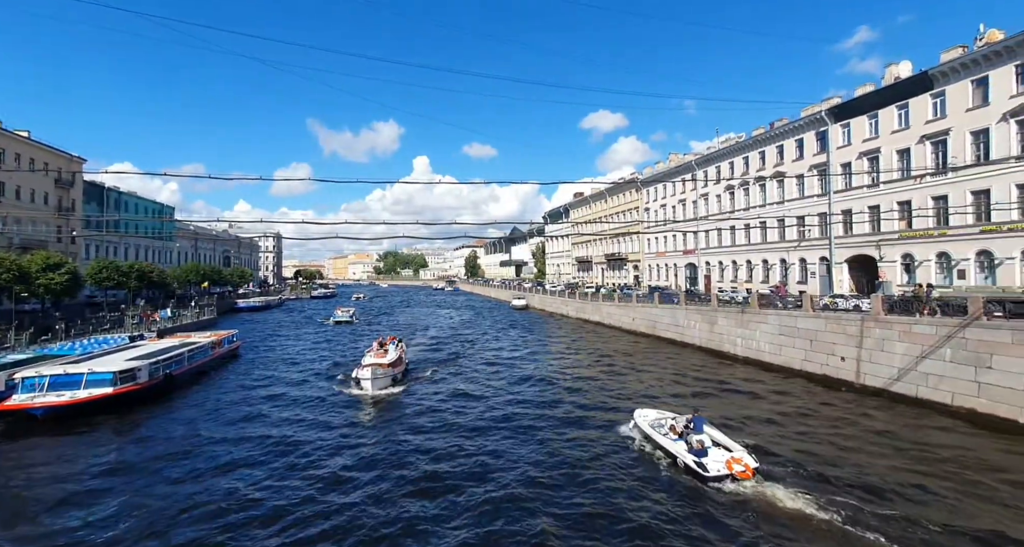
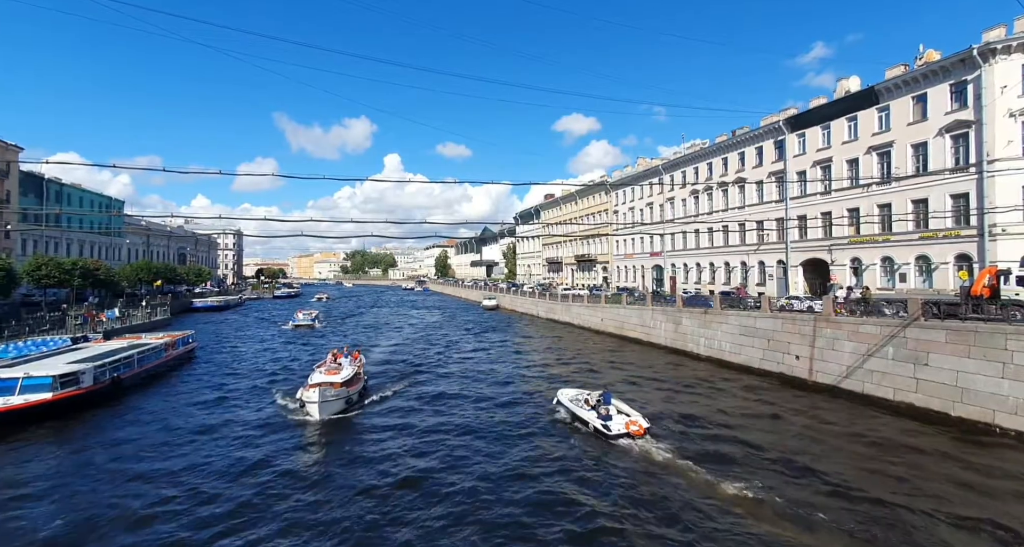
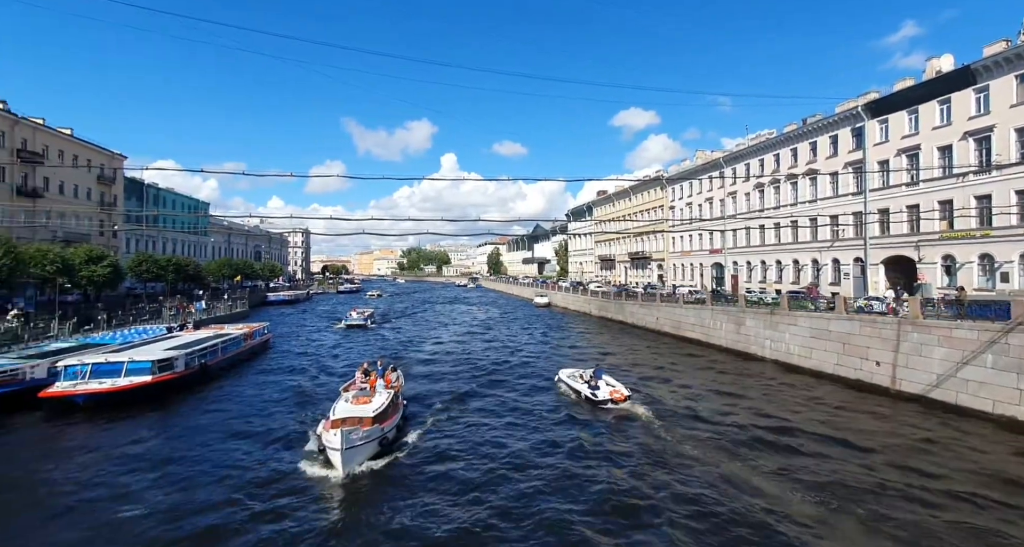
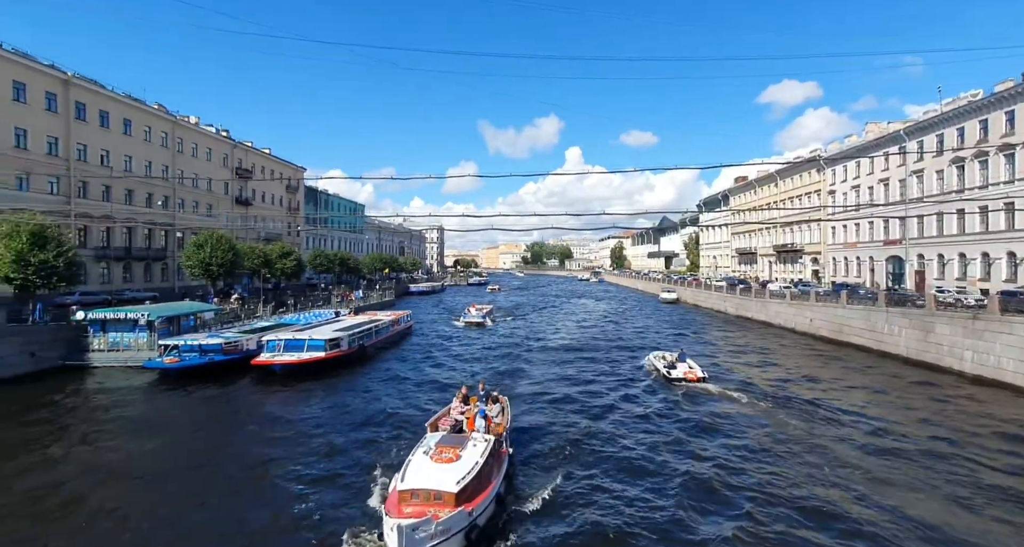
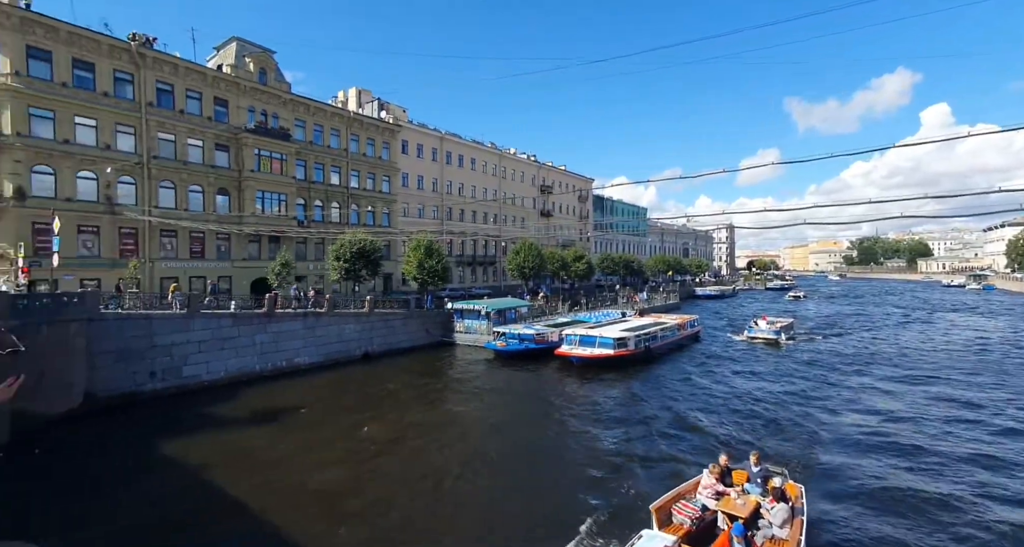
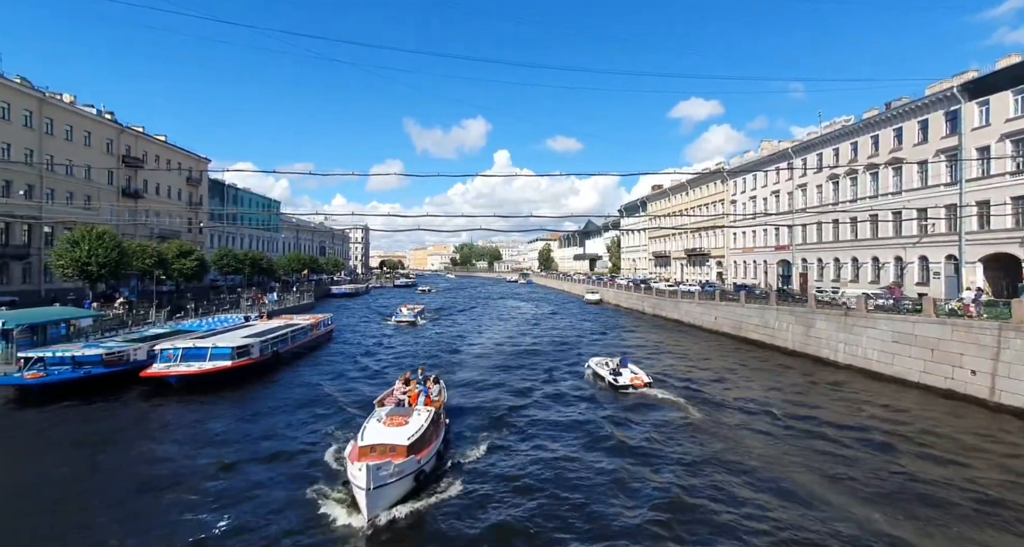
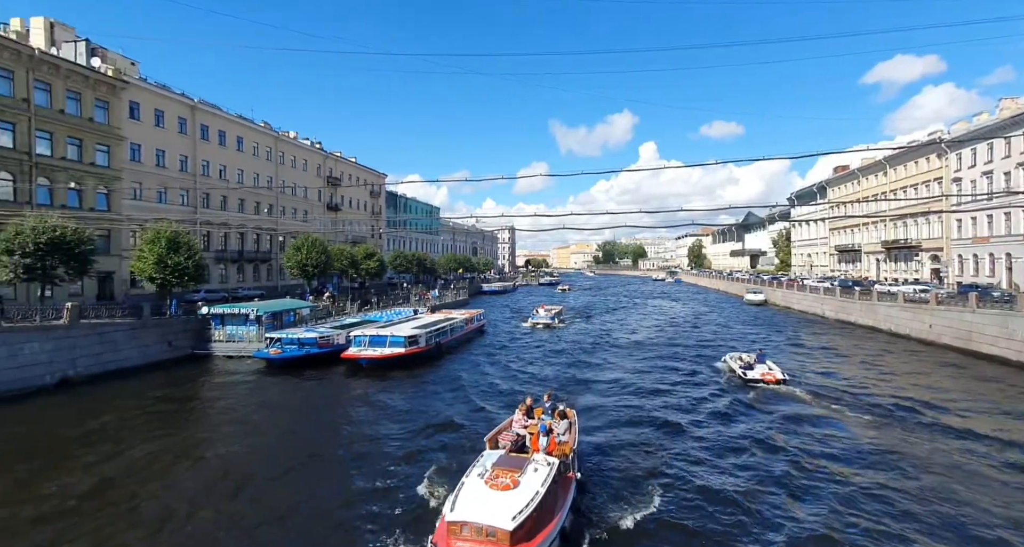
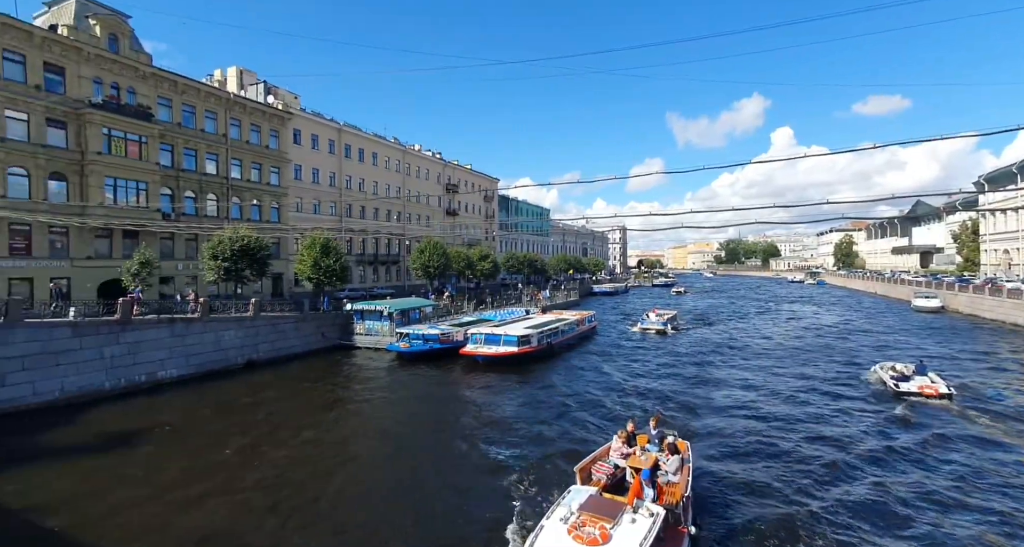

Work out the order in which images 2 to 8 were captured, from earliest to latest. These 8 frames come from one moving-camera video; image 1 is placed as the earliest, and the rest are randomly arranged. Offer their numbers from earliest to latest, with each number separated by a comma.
2, 3, 6, 4, 7, 8, 5
